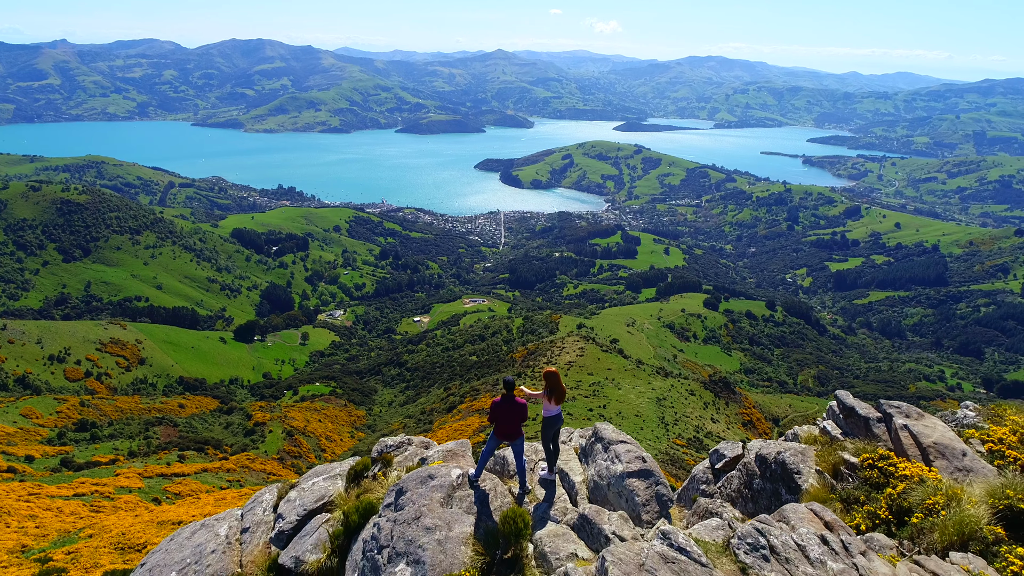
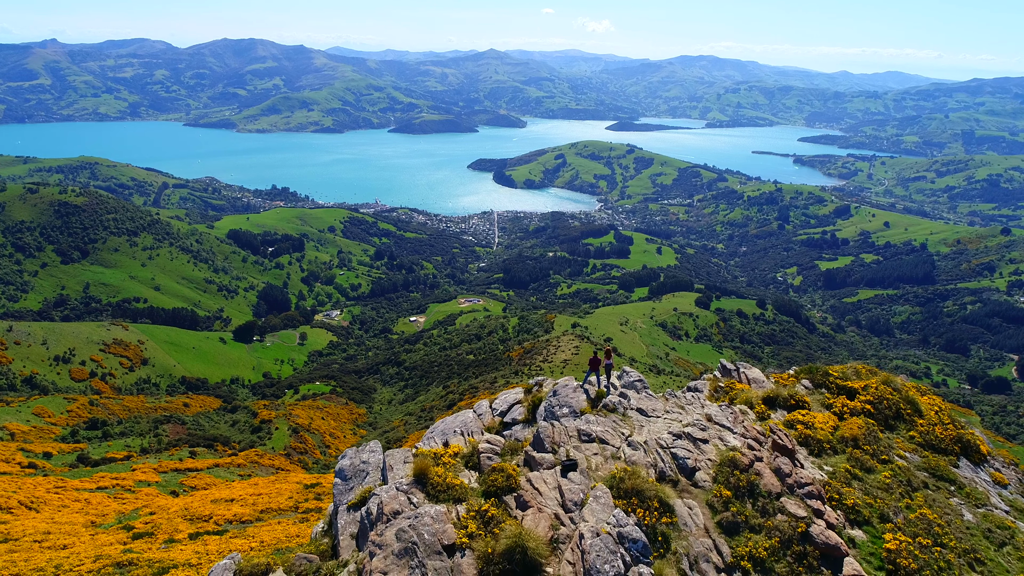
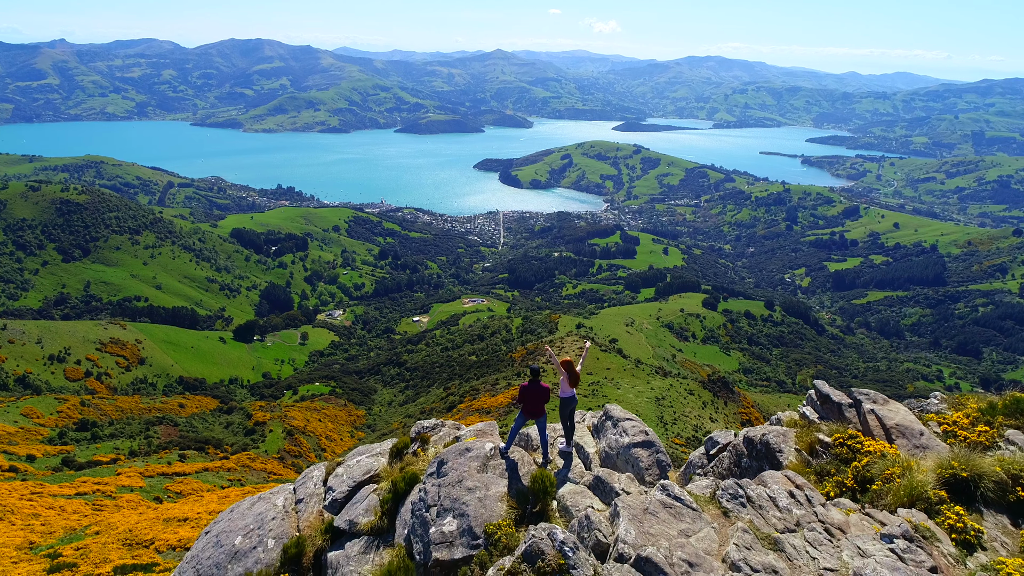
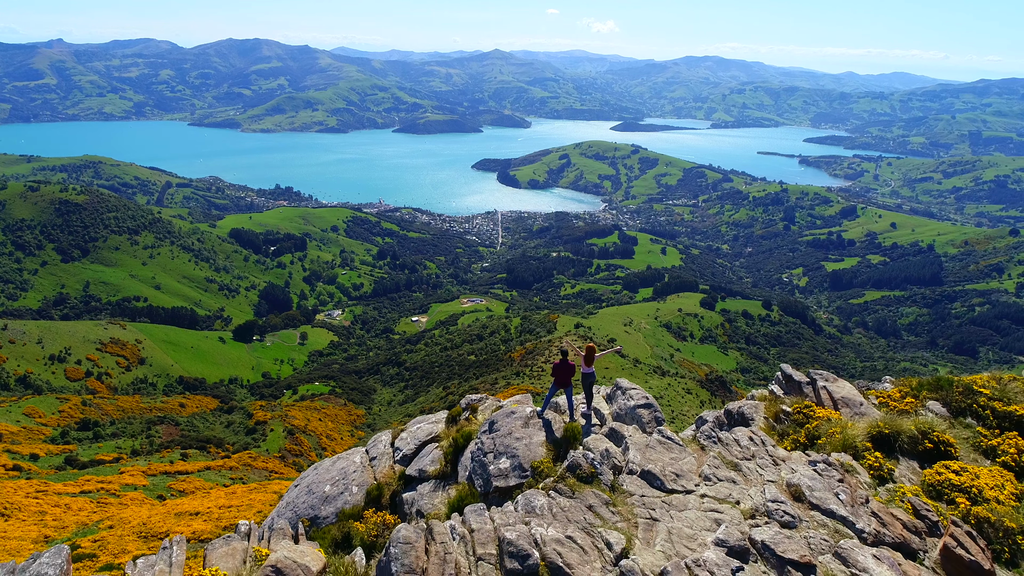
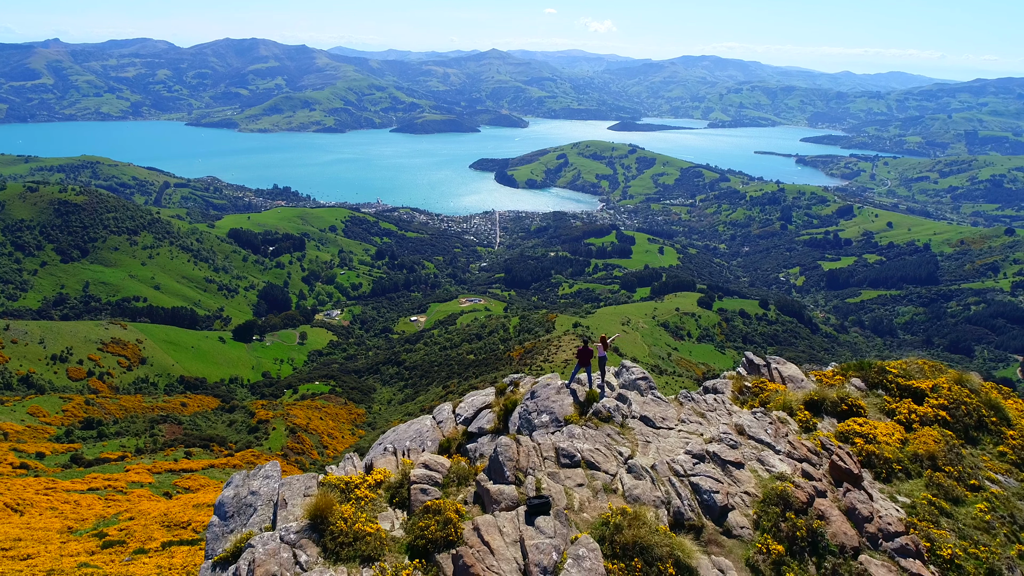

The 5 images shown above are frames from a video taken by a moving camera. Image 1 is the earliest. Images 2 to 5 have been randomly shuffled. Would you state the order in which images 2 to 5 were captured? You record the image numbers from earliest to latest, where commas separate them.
3, 4, 5, 2
